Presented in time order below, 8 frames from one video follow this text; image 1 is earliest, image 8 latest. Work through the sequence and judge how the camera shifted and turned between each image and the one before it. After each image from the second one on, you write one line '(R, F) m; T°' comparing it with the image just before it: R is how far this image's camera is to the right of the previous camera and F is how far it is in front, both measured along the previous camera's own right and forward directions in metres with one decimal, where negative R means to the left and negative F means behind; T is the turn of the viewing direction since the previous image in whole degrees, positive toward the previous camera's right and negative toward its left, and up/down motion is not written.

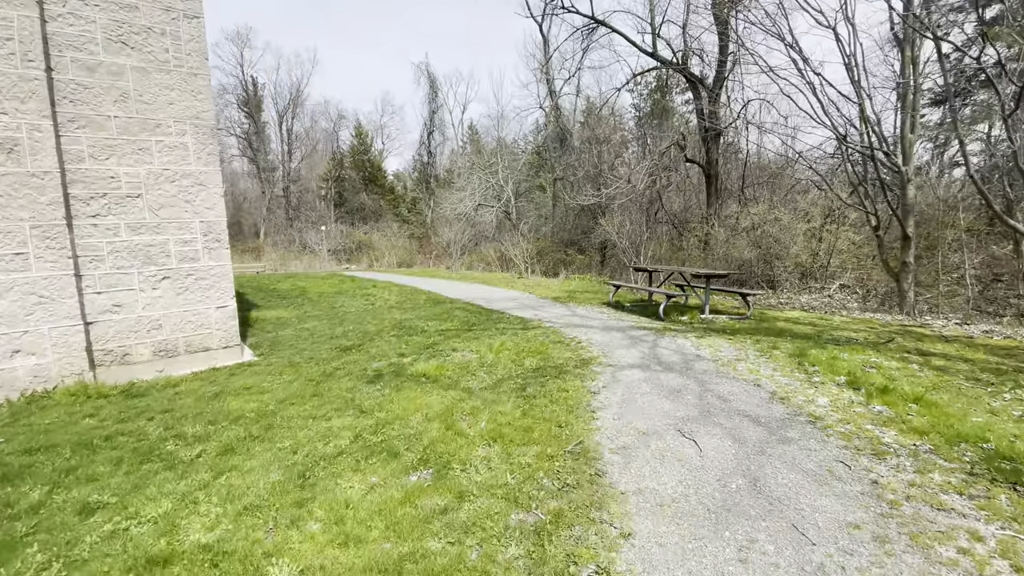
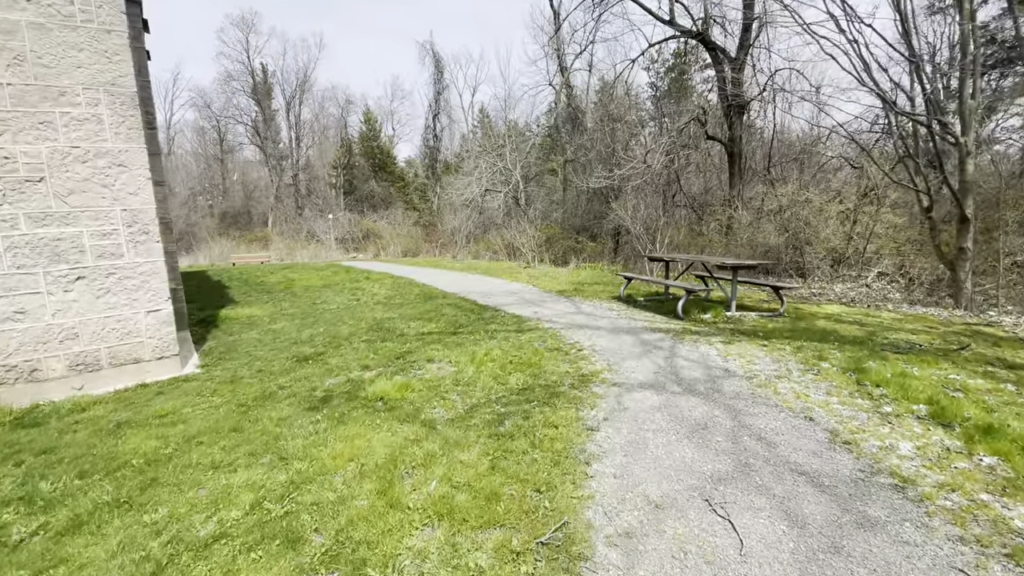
(+0.3, +1.0) m; -2°
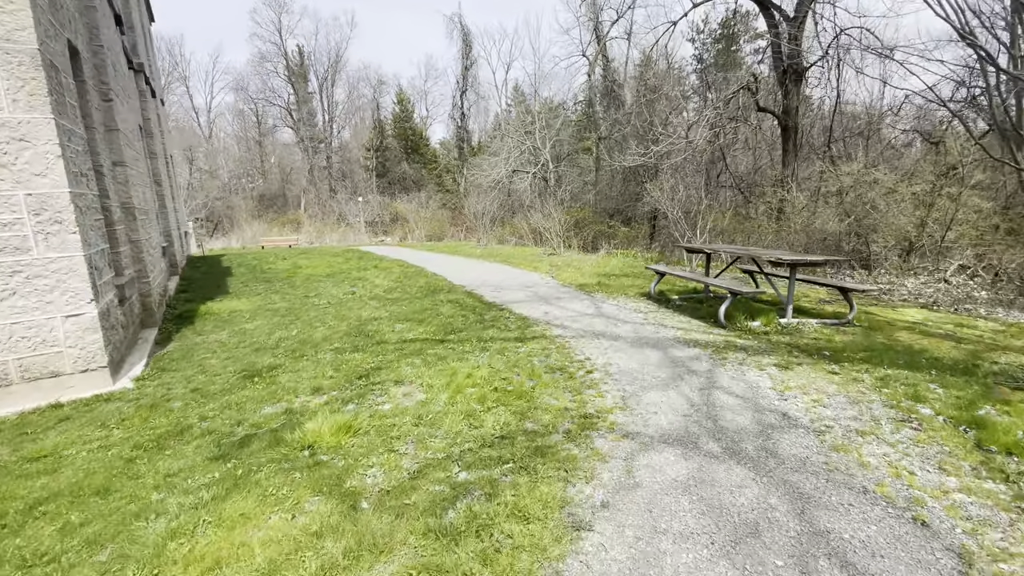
(+0.4, +1.0) m; -4°
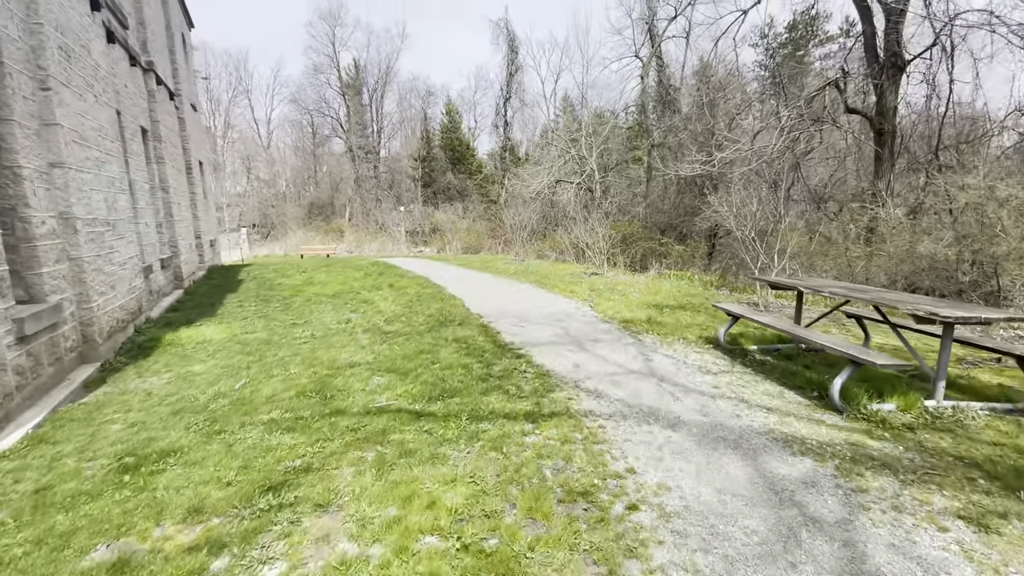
(+0.2, +1.5) m; -6°
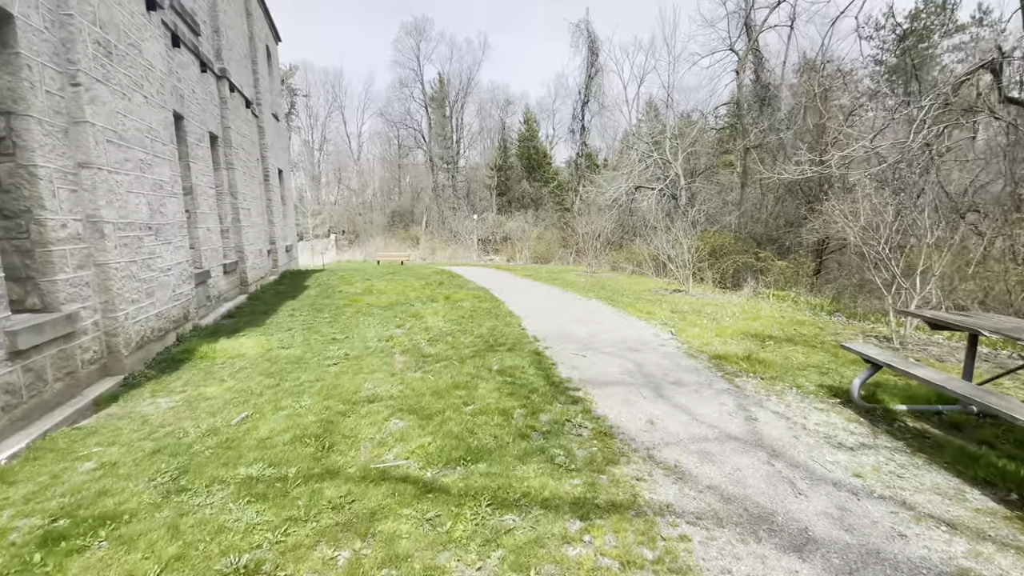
(+0.1, +0.9) m; -9°
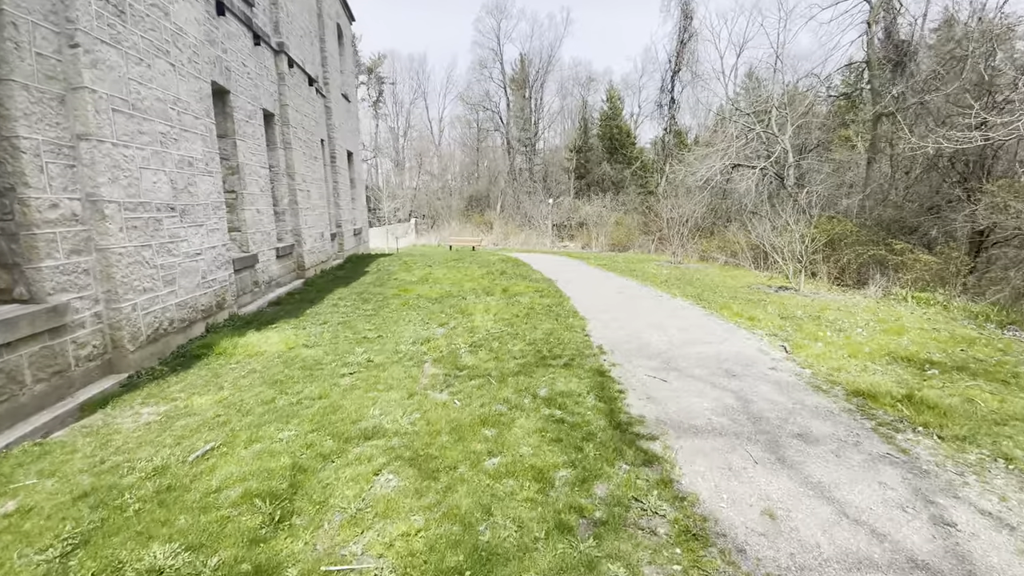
(+0.2, +1.1) m; -10°
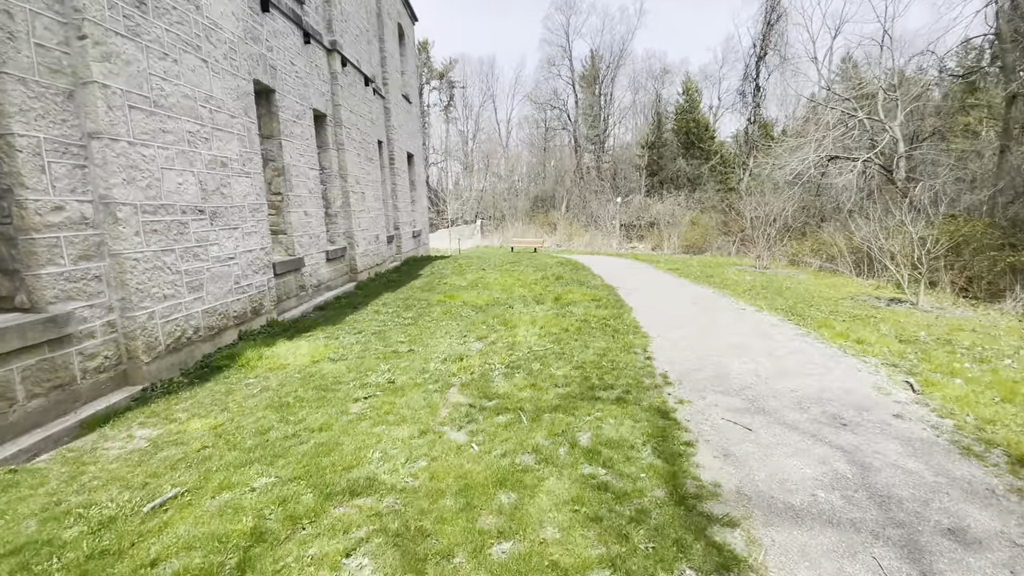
(+0.2, +0.7) m; -8°
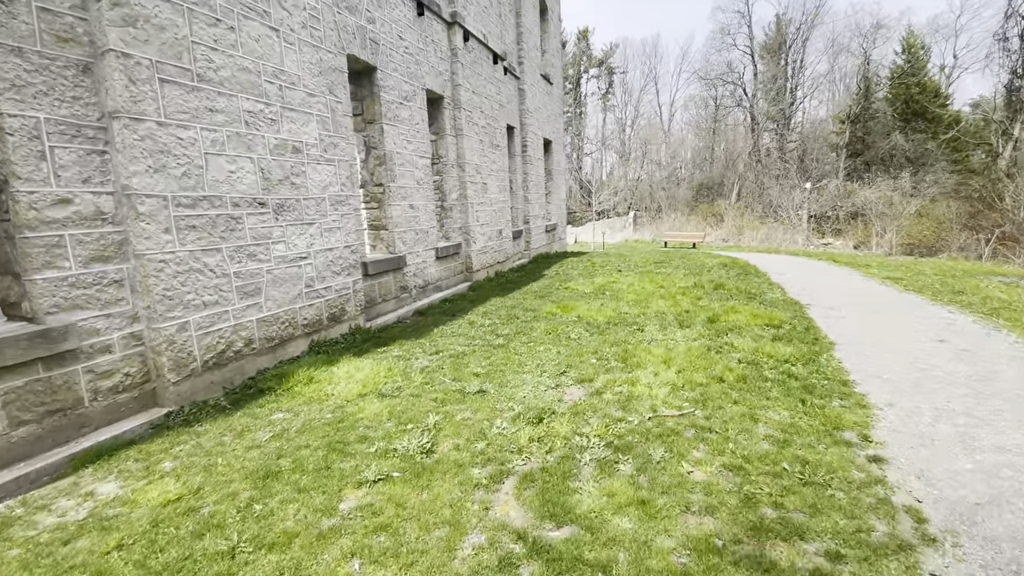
(+0.2, +1.5) m; -19°
